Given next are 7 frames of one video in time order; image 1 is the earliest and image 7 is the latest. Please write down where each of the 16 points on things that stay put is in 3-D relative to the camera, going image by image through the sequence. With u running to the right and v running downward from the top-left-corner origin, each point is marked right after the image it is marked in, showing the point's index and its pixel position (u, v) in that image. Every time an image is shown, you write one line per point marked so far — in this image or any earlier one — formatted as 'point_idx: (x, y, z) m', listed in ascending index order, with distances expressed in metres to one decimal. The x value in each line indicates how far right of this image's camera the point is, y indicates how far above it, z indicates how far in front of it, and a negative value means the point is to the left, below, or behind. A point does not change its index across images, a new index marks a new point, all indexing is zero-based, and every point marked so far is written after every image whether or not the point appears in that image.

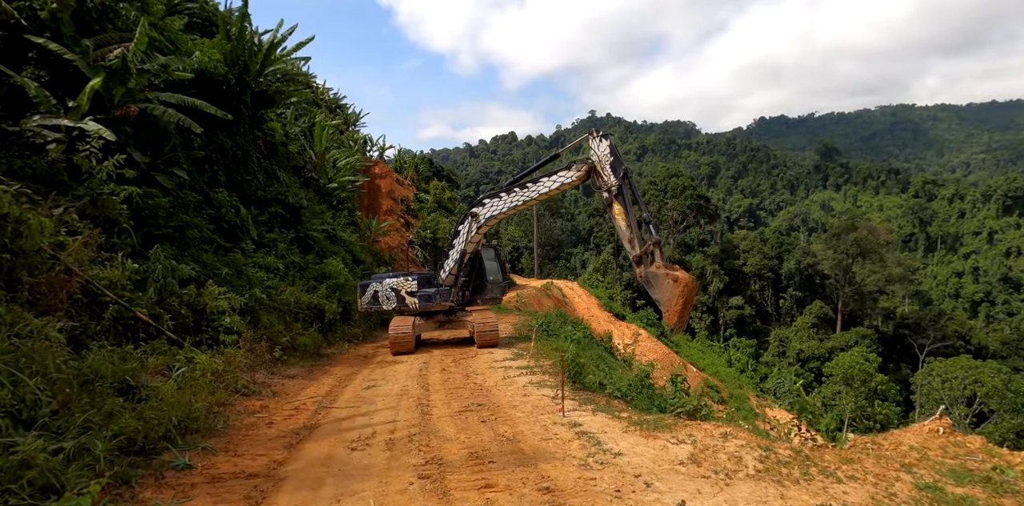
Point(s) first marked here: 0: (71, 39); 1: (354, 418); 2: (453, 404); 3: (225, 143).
0: (-6.9, +3.3, +9.5) m
1: (-1.4, -1.5, +5.4) m
2: (-0.6, -1.4, +5.6) m
3: (-6.5, +2.5, +13.8) m
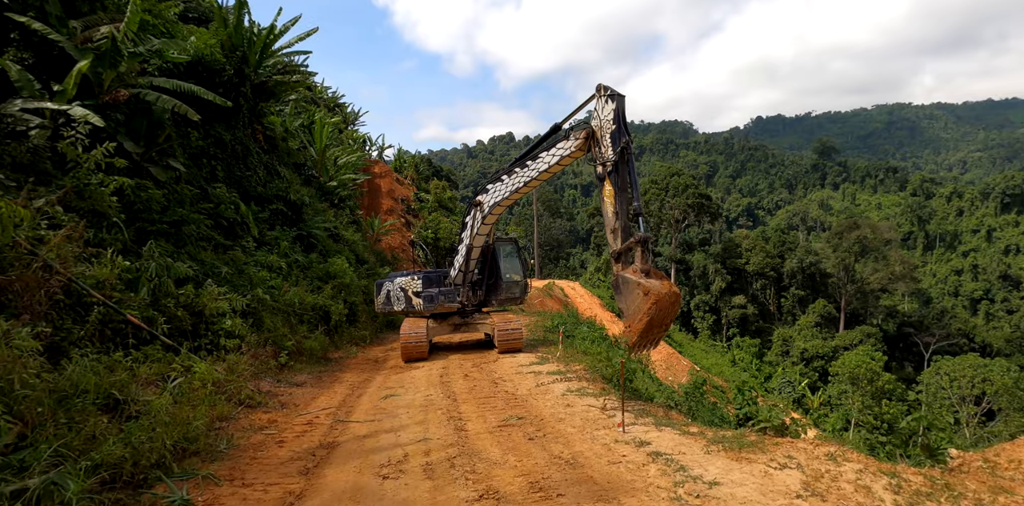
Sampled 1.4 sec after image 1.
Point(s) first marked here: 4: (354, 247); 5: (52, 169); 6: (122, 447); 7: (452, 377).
0: (-6.6, +3.4, +8.8) m
1: (-1.1, -1.4, +4.7) m
2: (-0.2, -1.4, +4.9) m
3: (-6.3, +2.5, +13.1) m
4: (-4.7, +0.2, +17.9) m
5: (-5.9, +1.0, +7.6) m
6: (-2.4, -1.2, +3.7) m
7: (-0.7, -1.5, +6.9) m
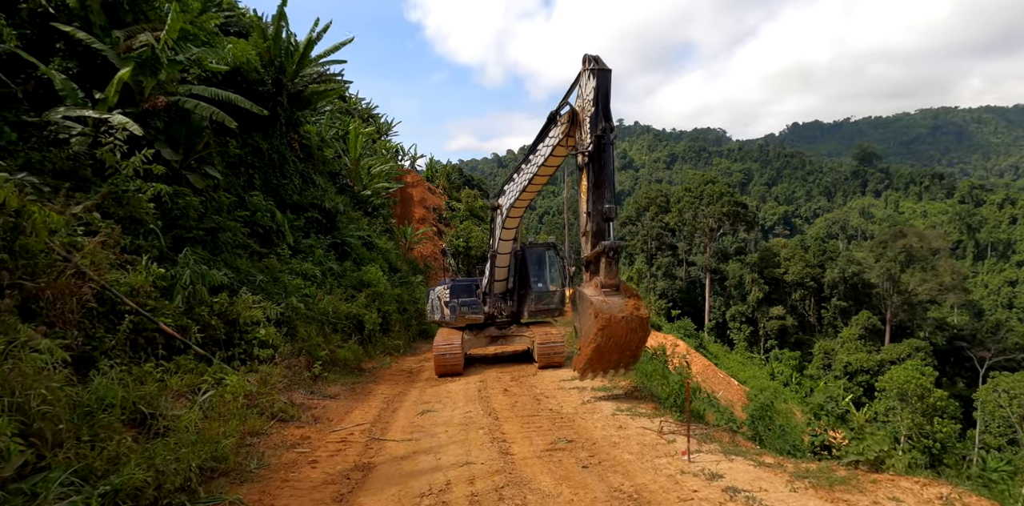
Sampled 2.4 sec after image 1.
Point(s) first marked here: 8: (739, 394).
0: (-6.0, +3.3, +8.8) m
1: (-0.7, -1.5, +4.4) m
2: (+0.2, -1.4, +4.5) m
3: (-5.5, +2.3, +13.0) m
4: (-3.7, -0.1, +17.7) m
5: (-5.3, +1.0, +7.5) m
6: (-2.1, -1.3, +3.4) m
7: (-0.2, -1.5, +6.6) m
8: (+6.7, -4.1, +17.4) m
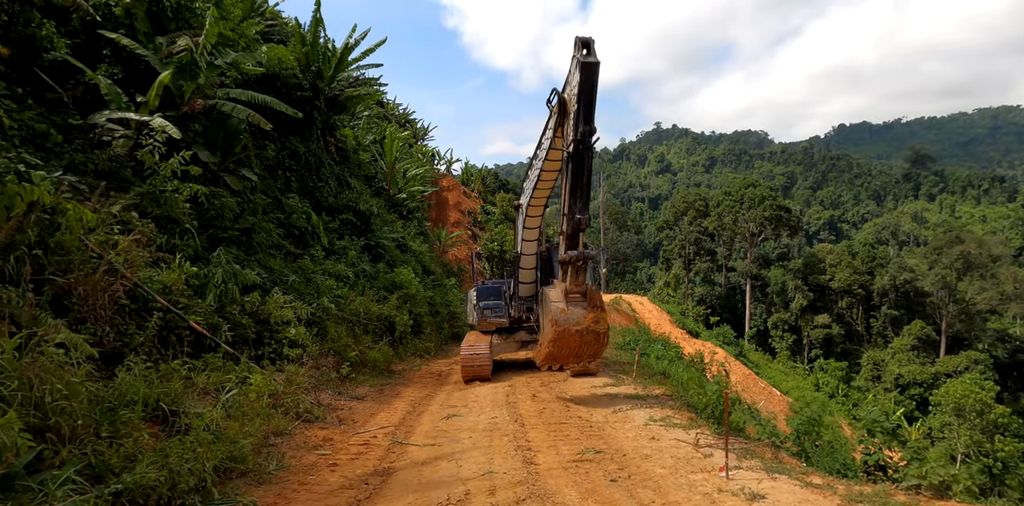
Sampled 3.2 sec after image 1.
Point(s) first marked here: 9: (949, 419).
0: (-5.6, +3.3, +9.0) m
1: (-0.5, -1.5, +4.2) m
2: (+0.4, -1.4, +4.3) m
3: (-4.7, +2.3, +13.2) m
4: (-2.7, -0.1, +17.7) m
5: (-4.9, +1.0, +7.7) m
6: (-2.0, -1.2, +3.4) m
7: (+0.1, -1.6, +6.4) m
8: (+7.6, -4.3, +16.8) m
9: (+14.4, -5.5, +19.6) m
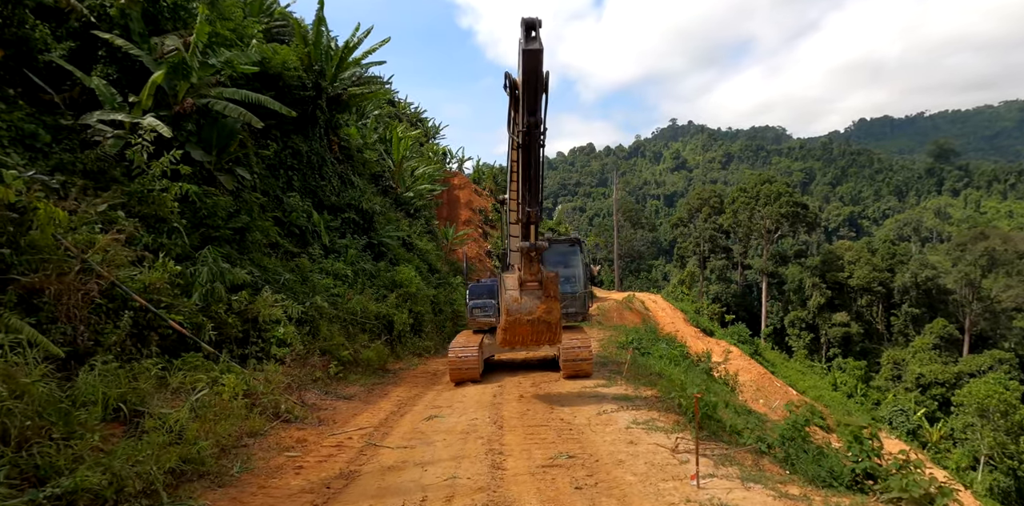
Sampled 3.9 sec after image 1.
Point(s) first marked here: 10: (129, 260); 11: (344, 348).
0: (-5.6, +3.3, +8.9) m
1: (-0.7, -1.5, +4.1) m
2: (+0.1, -1.4, +4.1) m
3: (-4.7, +2.3, +13.1) m
4: (-2.6, -0.1, +17.6) m
5: (-5.1, +1.0, +7.6) m
6: (-2.2, -1.2, +3.3) m
7: (-0.1, -1.5, +6.2) m
8: (+7.8, -4.2, +16.4) m
9: (+14.7, -5.4, +19.0) m
10: (-4.0, -0.1, +6.2) m
11: (-2.5, -1.4, +8.7) m
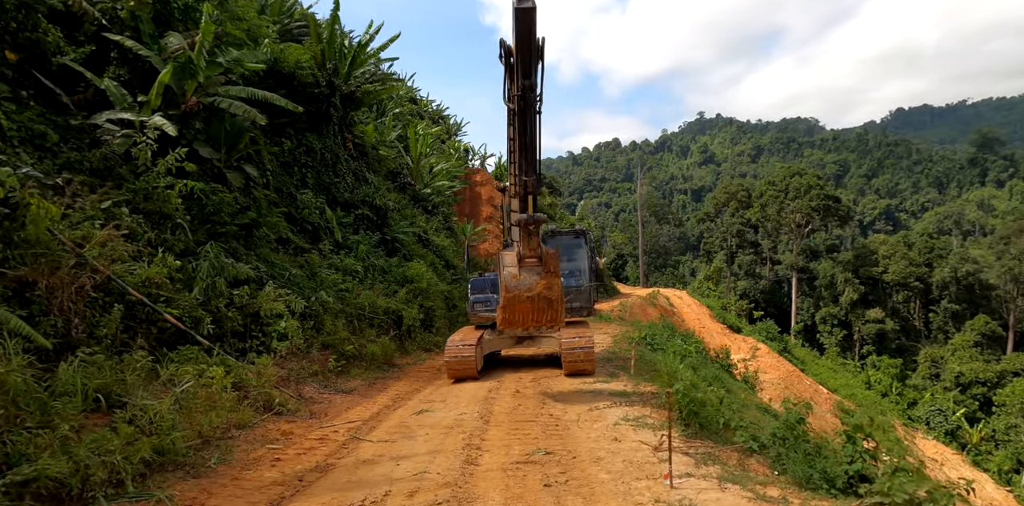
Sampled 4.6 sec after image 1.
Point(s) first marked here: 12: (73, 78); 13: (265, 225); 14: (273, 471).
0: (-5.6, +3.4, +9.1) m
1: (-0.9, -1.4, +4.0) m
2: (0.0, -1.3, +4.0) m
3: (-4.4, +2.4, +13.2) m
4: (-2.1, 0.0, +17.6) m
5: (-5.1, +1.1, +7.7) m
6: (-2.4, -1.2, +3.2) m
7: (-0.1, -1.5, +6.1) m
8: (+8.2, -4.0, +16.0) m
9: (+15.2, -5.1, +18.2) m
10: (-4.1, 0.0, +6.2) m
11: (-2.4, -1.3, +8.7) m
12: (-6.6, +2.6, +8.8) m
13: (-4.0, +0.5, +9.7) m
14: (-1.6, -1.5, +4.0) m
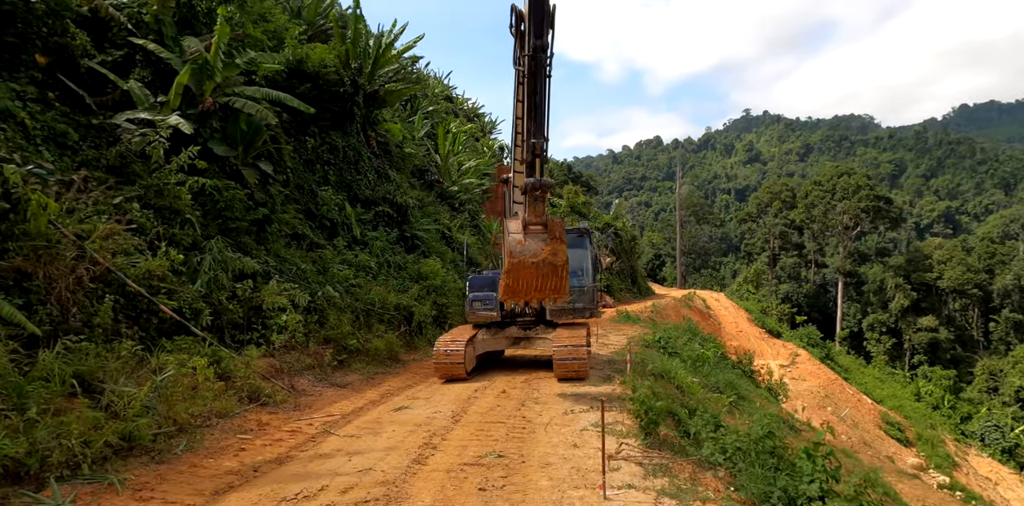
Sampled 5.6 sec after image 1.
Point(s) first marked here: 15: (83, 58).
0: (-5.4, +3.5, +9.4) m
1: (-1.2, -1.4, +4.0) m
2: (-0.3, -1.3, +4.0) m
3: (-4.0, +2.5, +13.4) m
4: (-1.4, +0.1, +17.7) m
5: (-5.0, +1.1, +8.0) m
6: (-2.8, -1.1, +3.4) m
7: (-0.3, -1.4, +6.1) m
8: (+8.7, -4.1, +15.3) m
9: (+15.8, -5.3, +17.1) m
10: (-4.2, +0.1, +6.5) m
11: (-2.4, -1.3, +8.8) m
12: (-6.4, +2.8, +9.2) m
13: (-3.9, +0.5, +9.9) m
14: (-1.9, -1.4, +4.1) m
15: (-6.3, +2.9, +8.7) m
